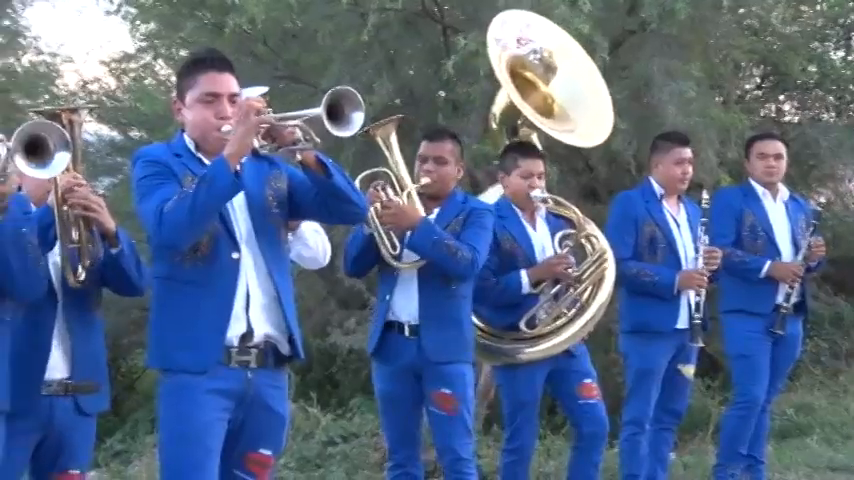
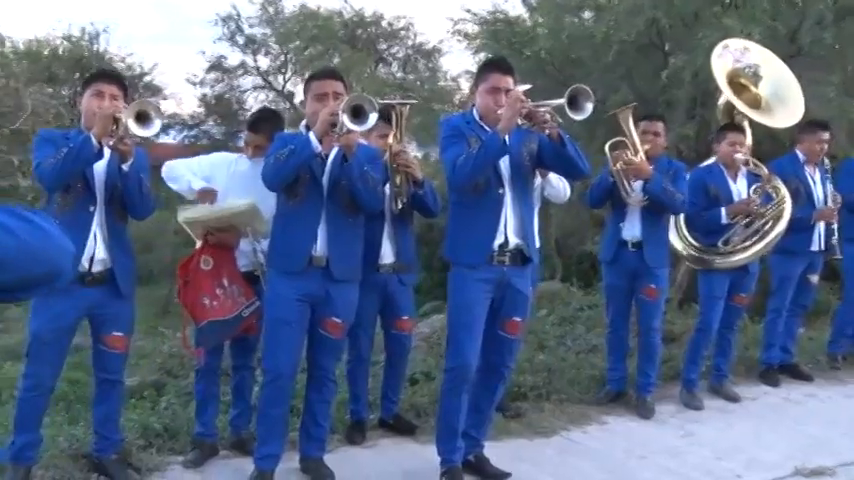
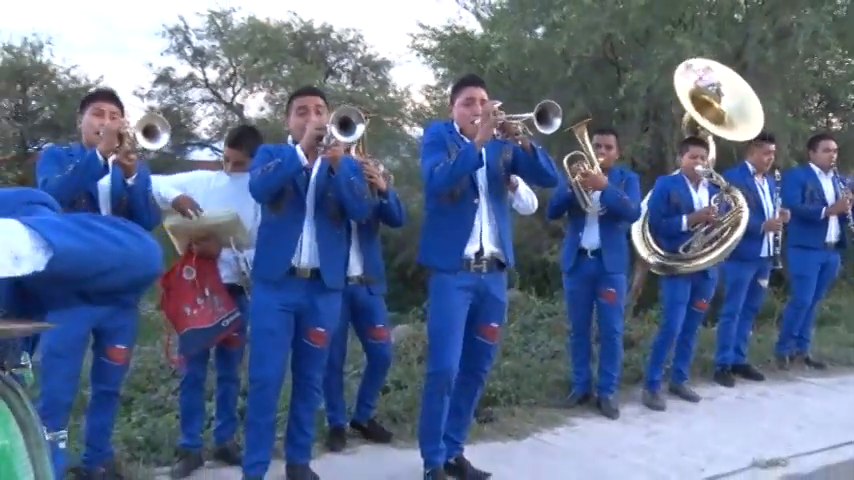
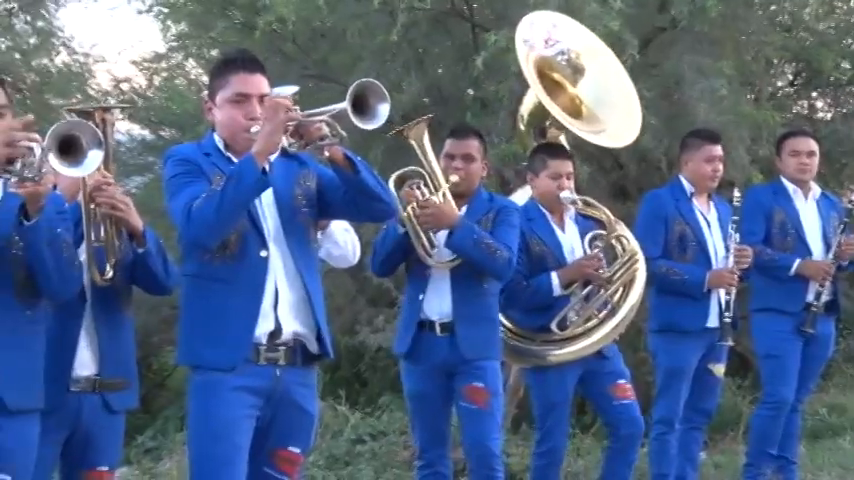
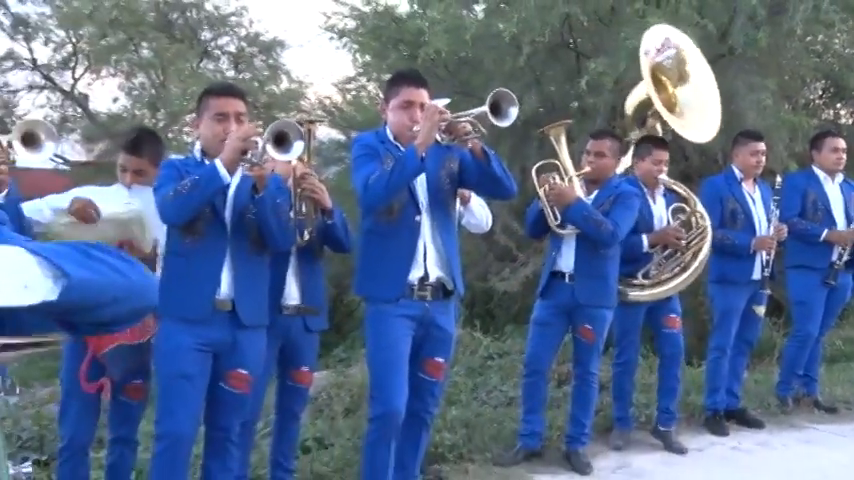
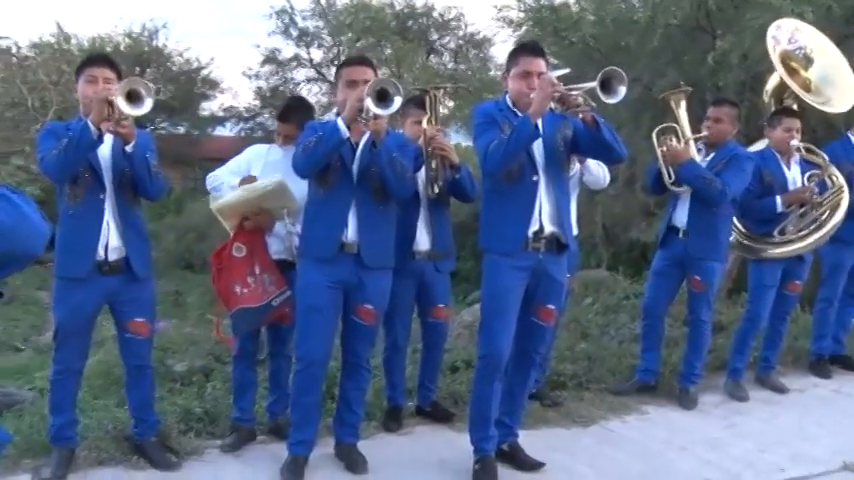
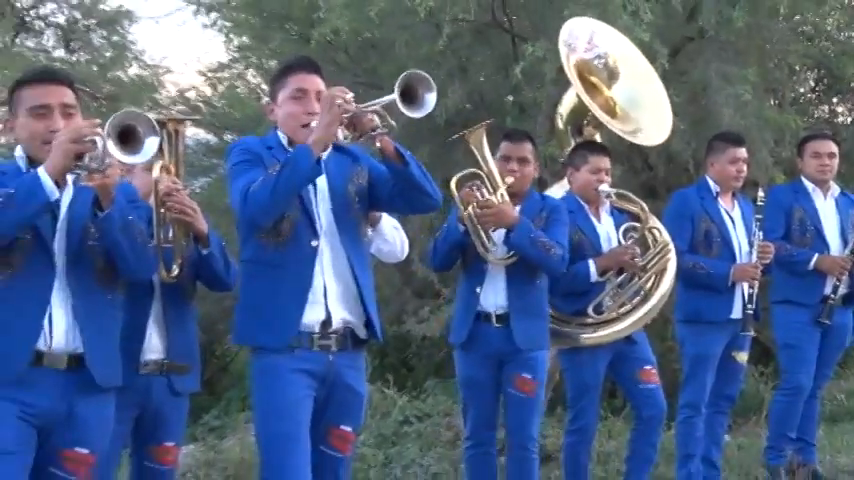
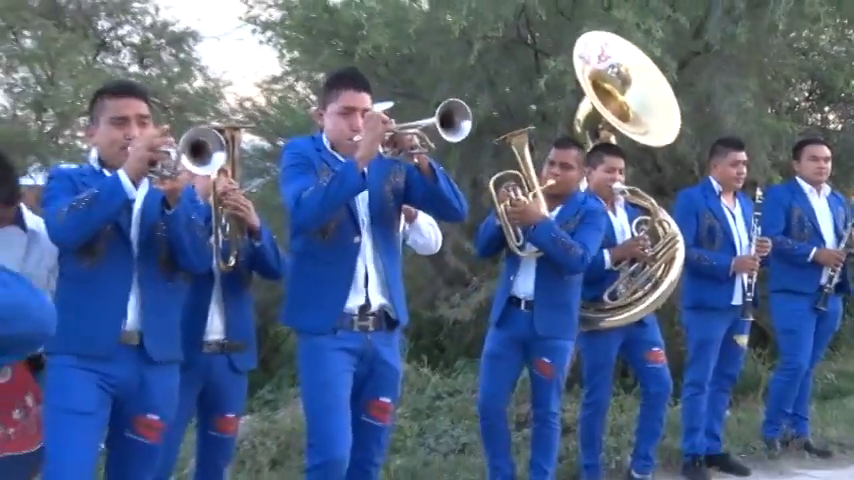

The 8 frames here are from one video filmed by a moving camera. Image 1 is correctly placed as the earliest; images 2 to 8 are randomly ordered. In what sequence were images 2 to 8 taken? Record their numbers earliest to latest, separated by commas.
4, 7, 8, 5, 3, 2, 6
